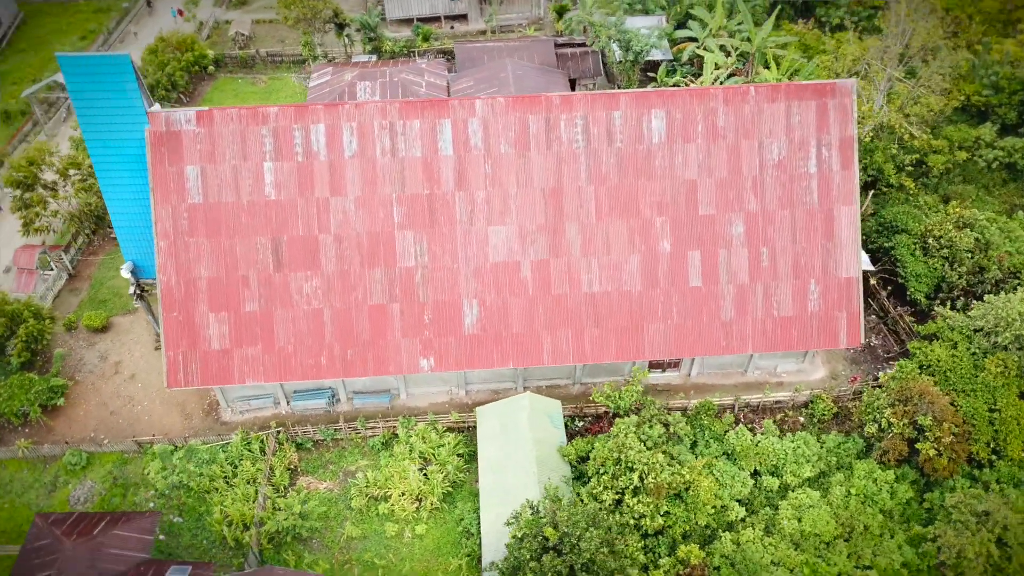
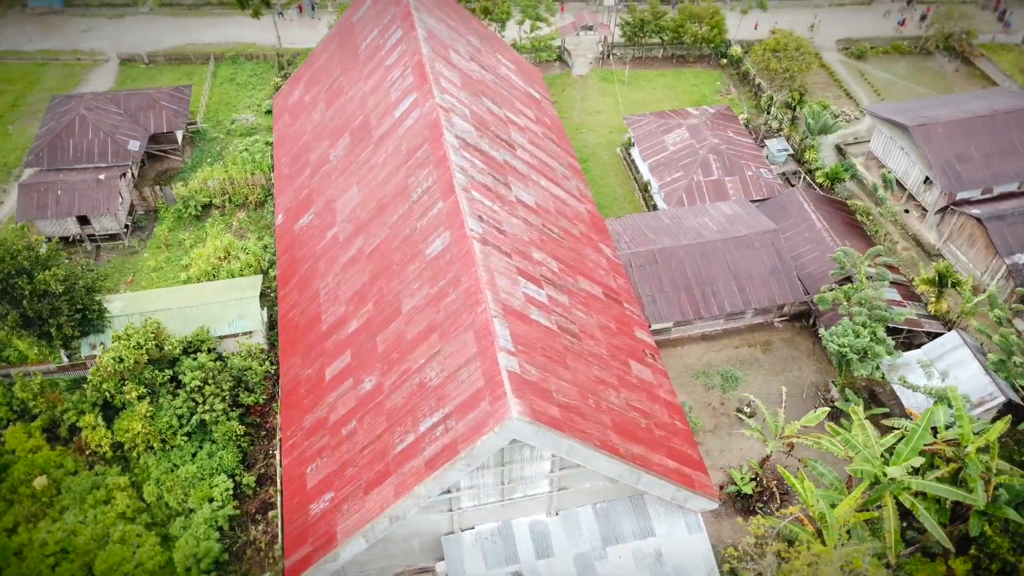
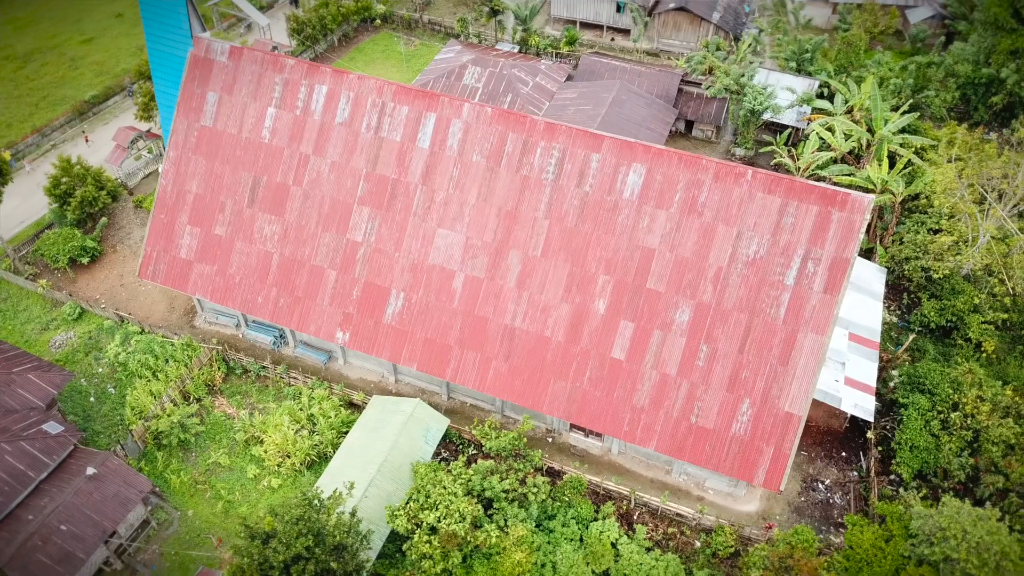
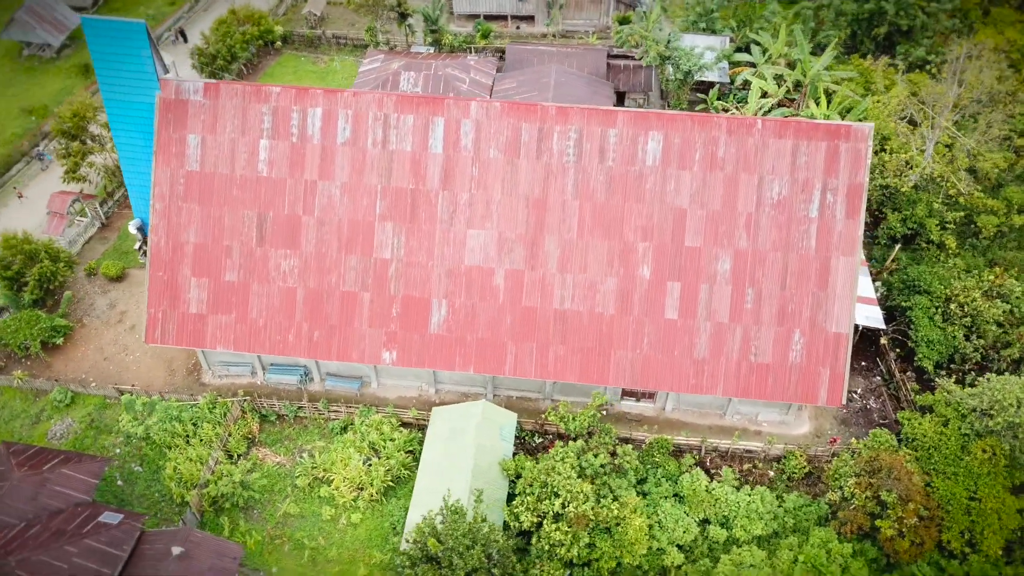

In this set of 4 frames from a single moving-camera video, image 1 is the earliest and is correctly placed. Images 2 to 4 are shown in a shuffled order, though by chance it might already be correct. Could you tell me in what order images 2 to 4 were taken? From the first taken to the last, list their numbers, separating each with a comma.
4, 3, 2
